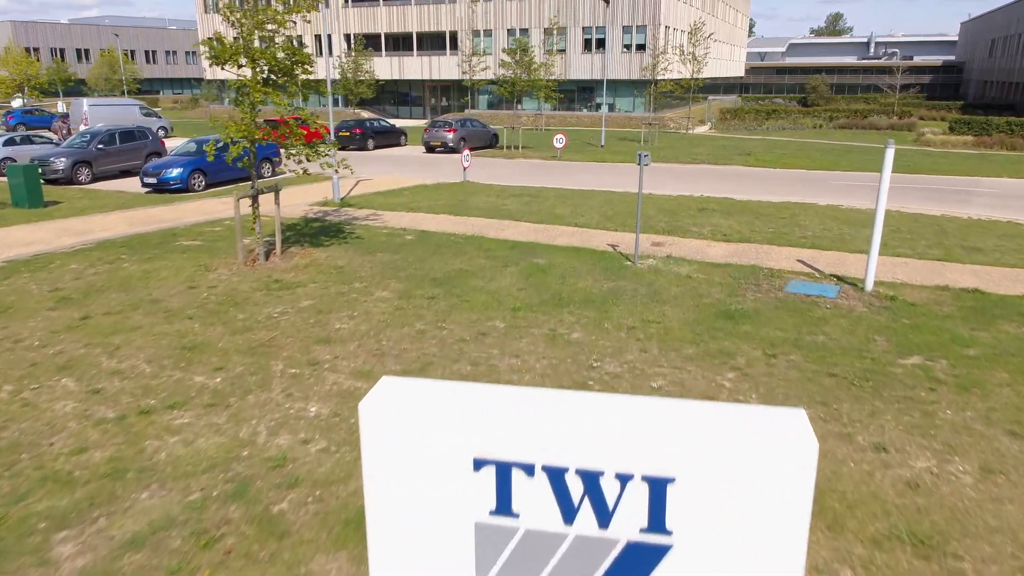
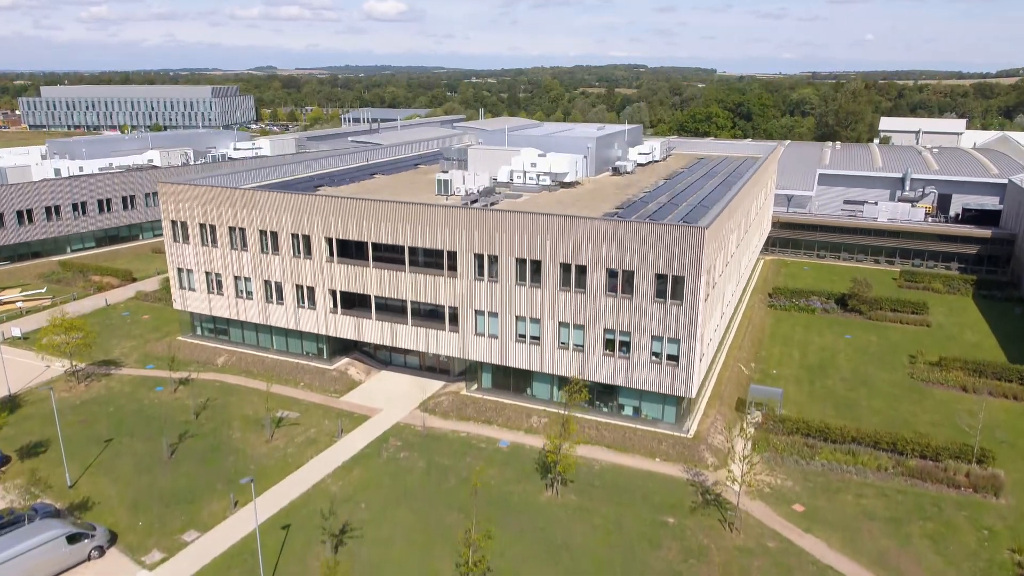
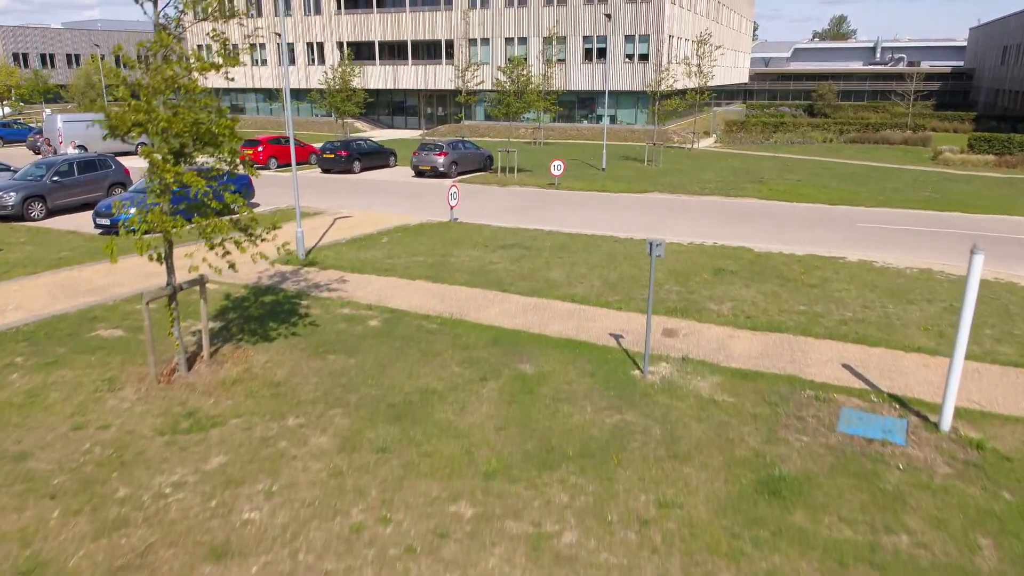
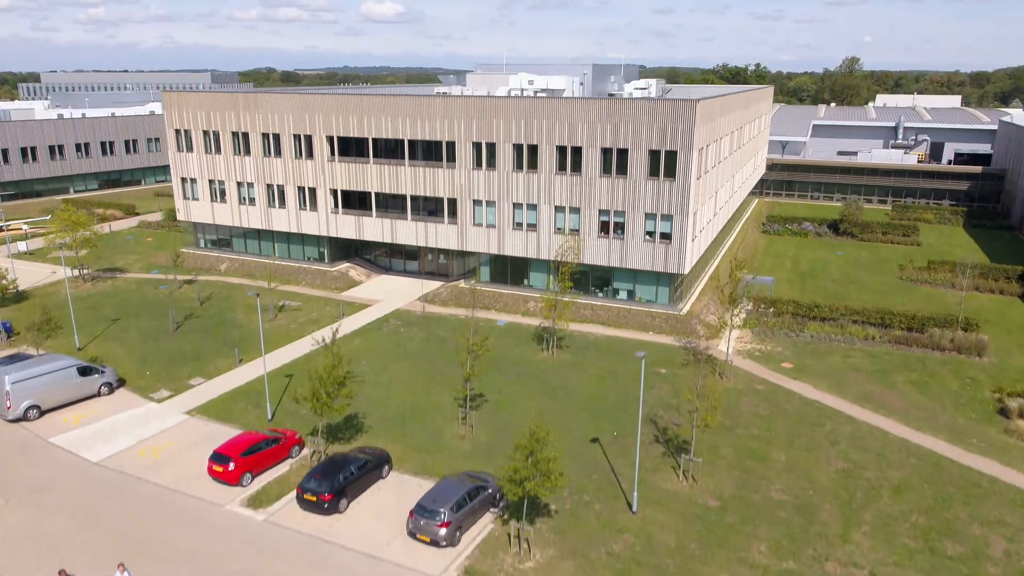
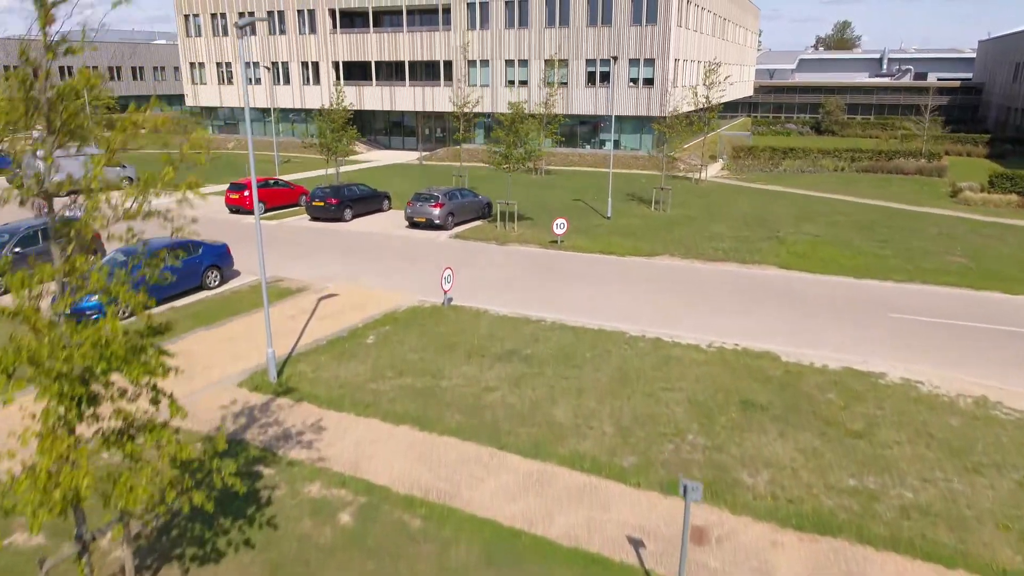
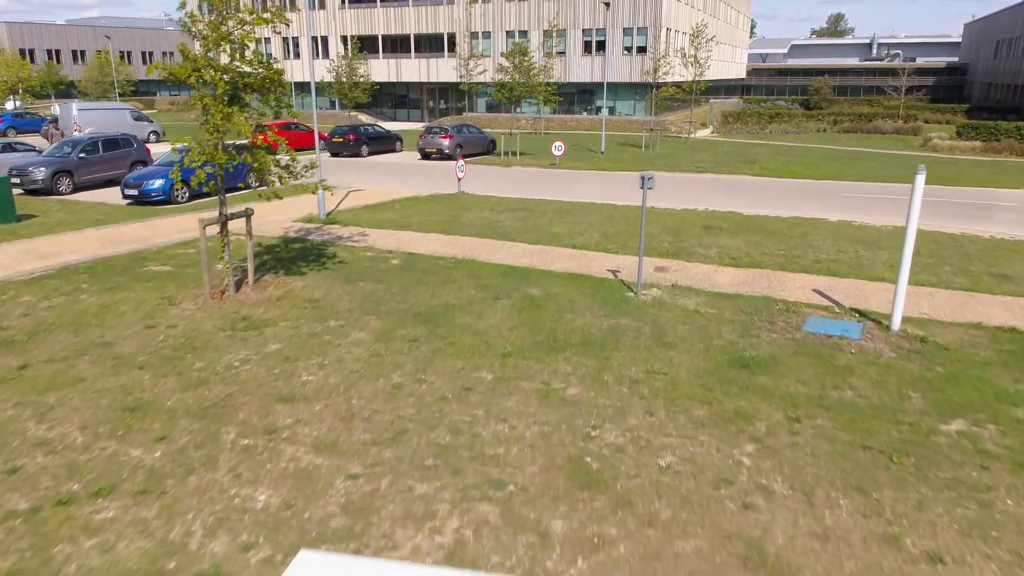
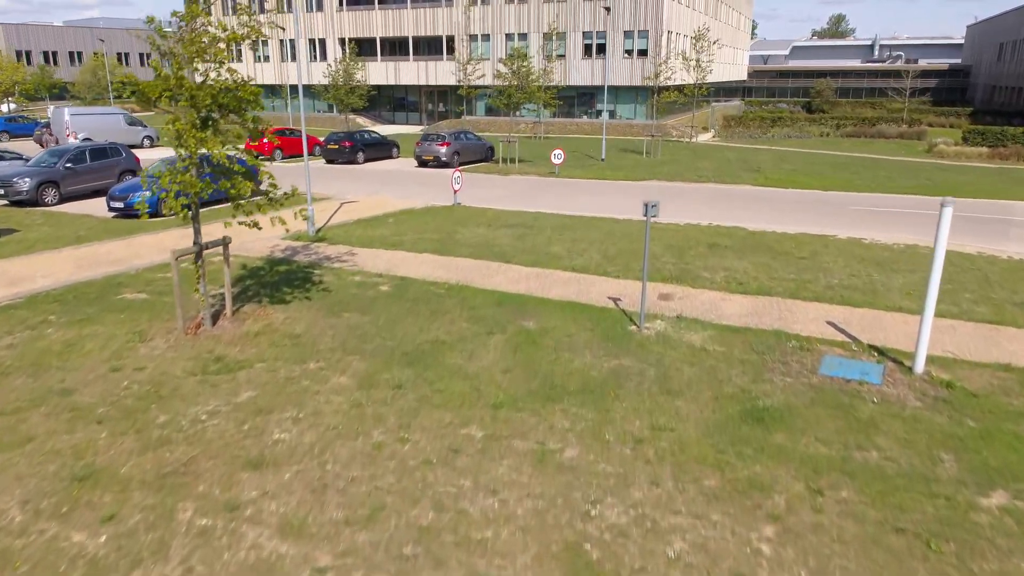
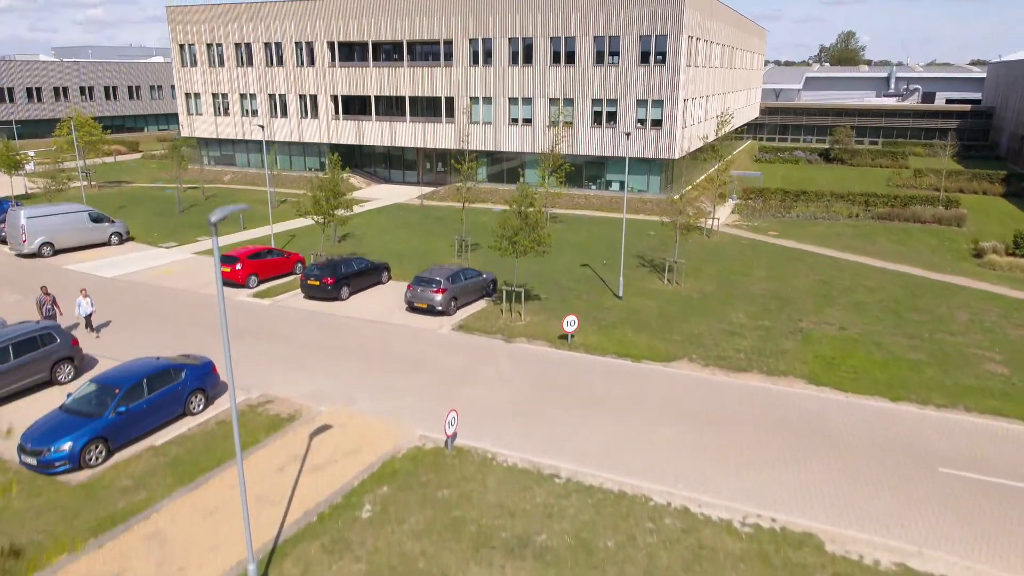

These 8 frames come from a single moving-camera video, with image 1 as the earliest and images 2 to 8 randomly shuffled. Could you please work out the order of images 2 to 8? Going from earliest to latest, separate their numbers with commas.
6, 7, 3, 5, 8, 4, 2
